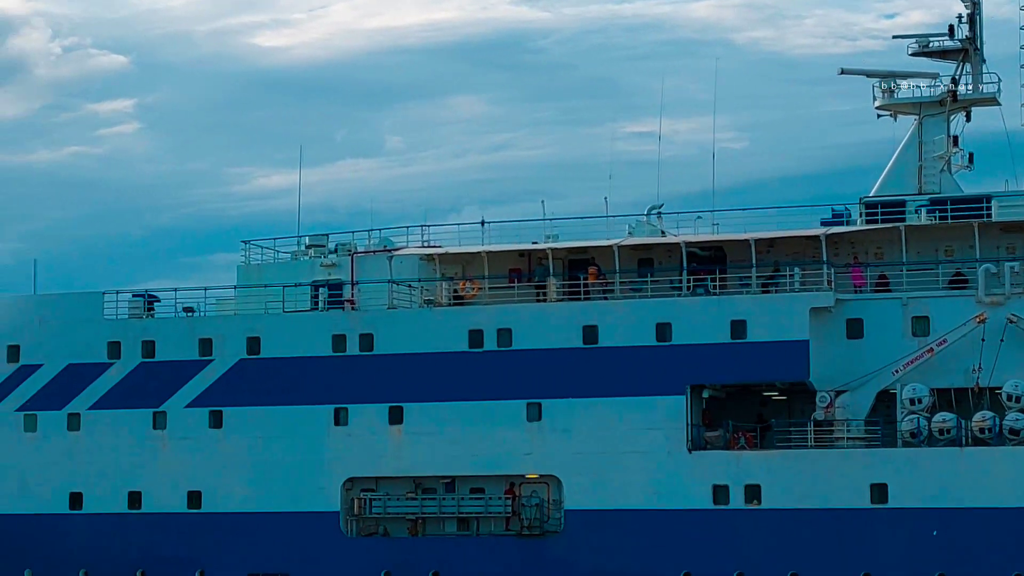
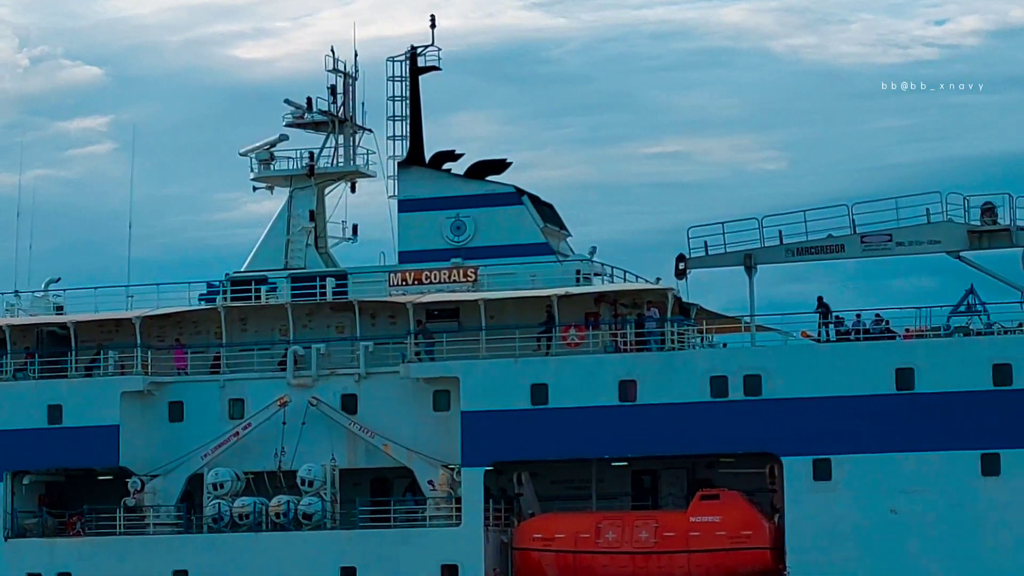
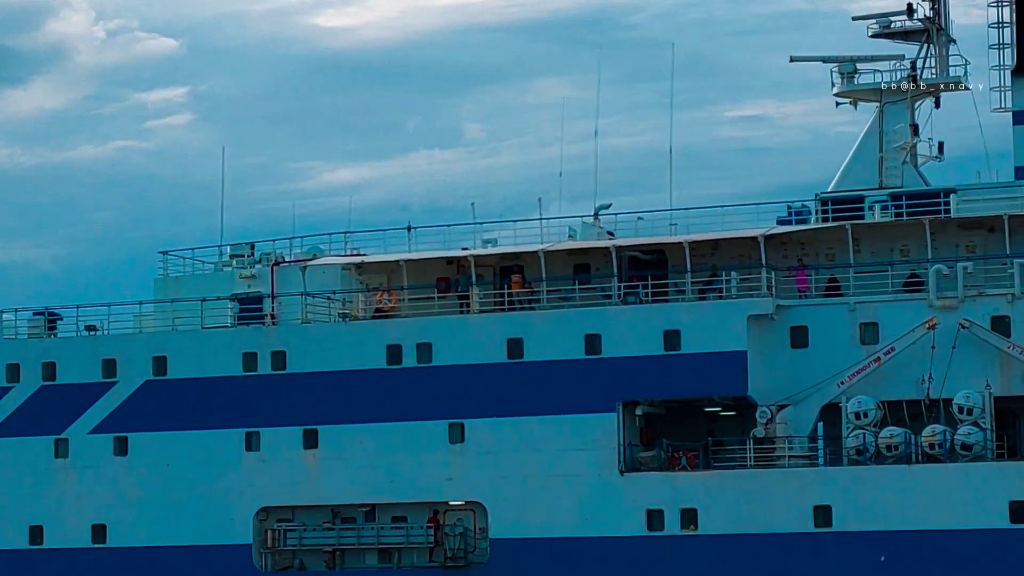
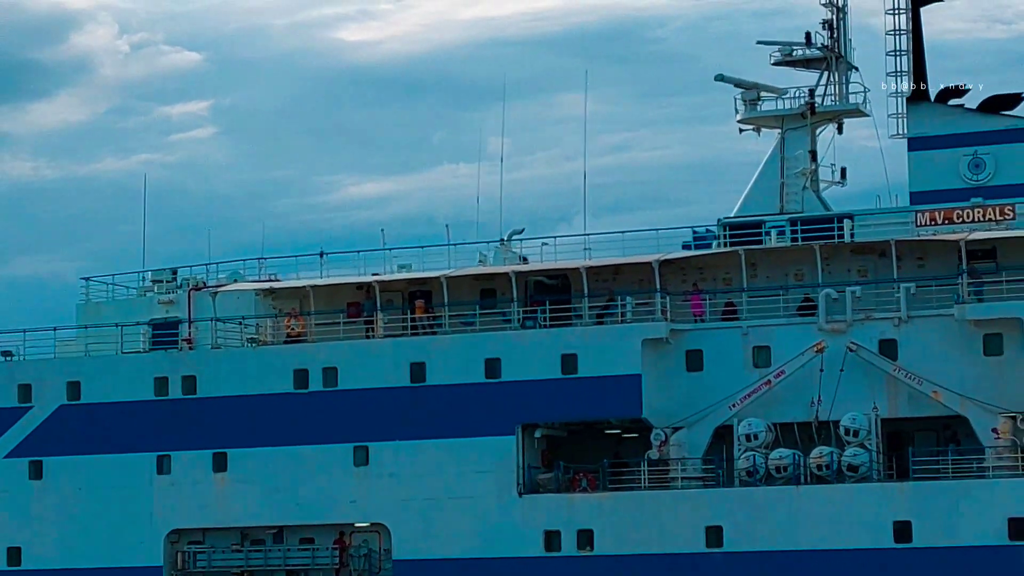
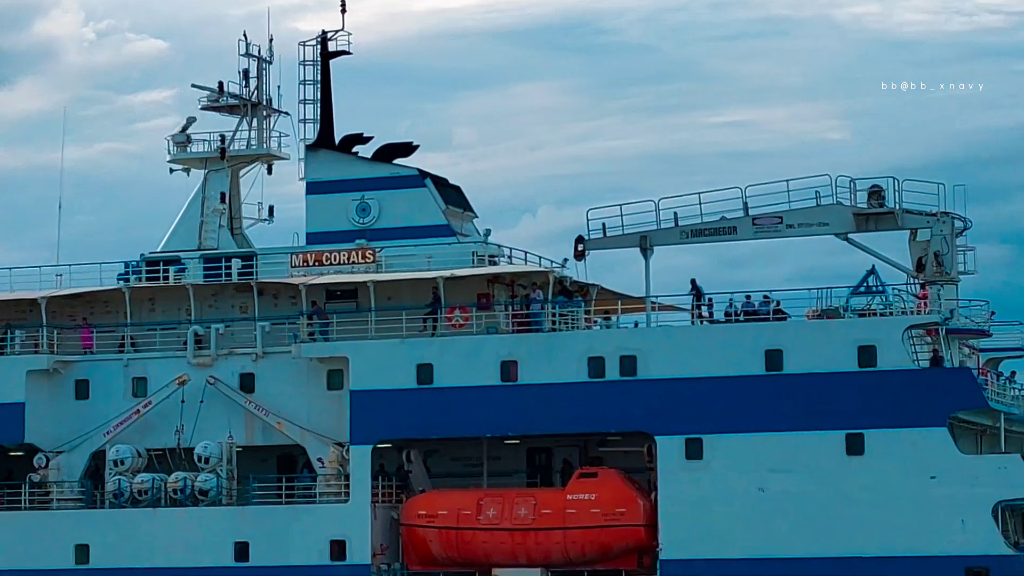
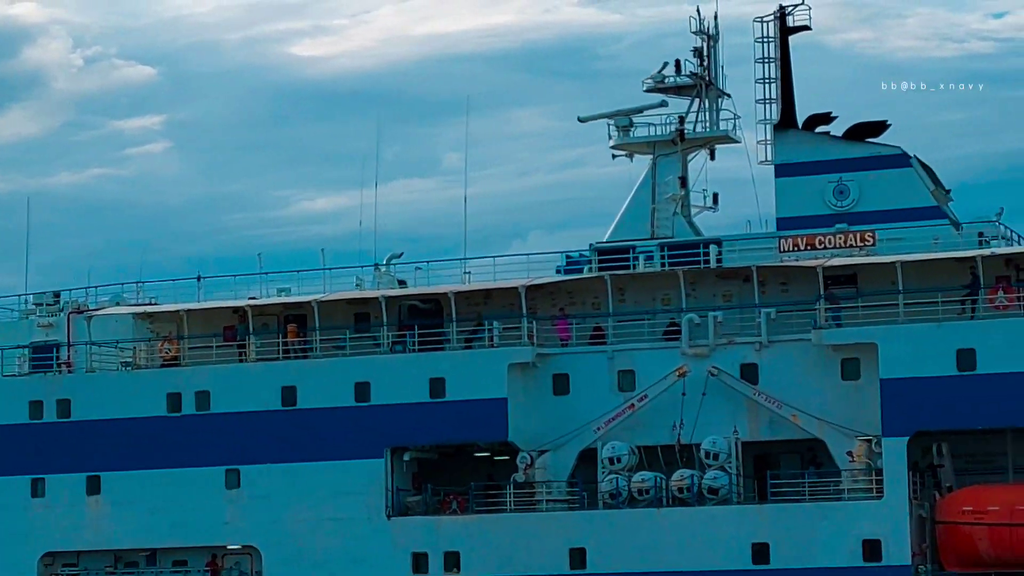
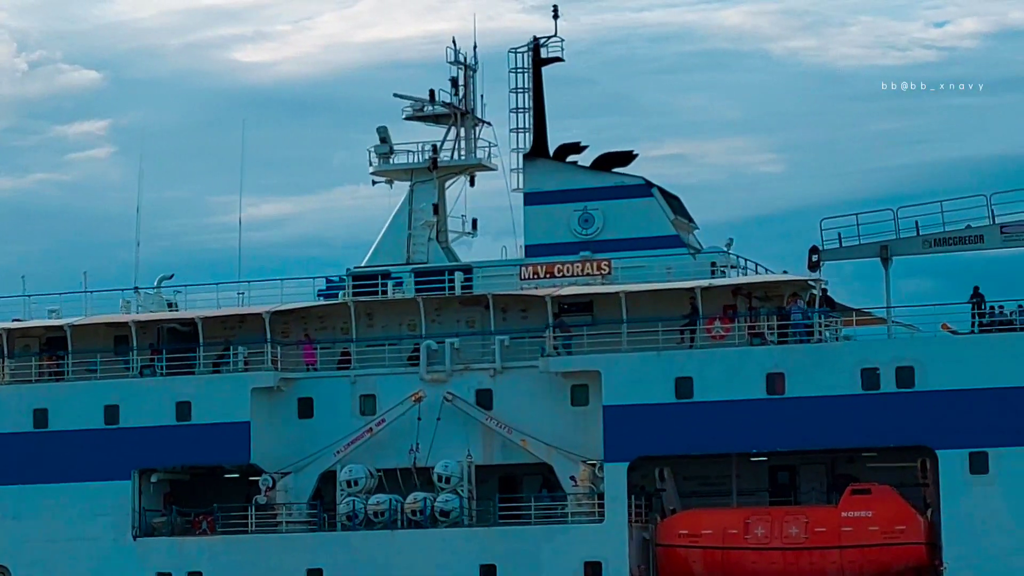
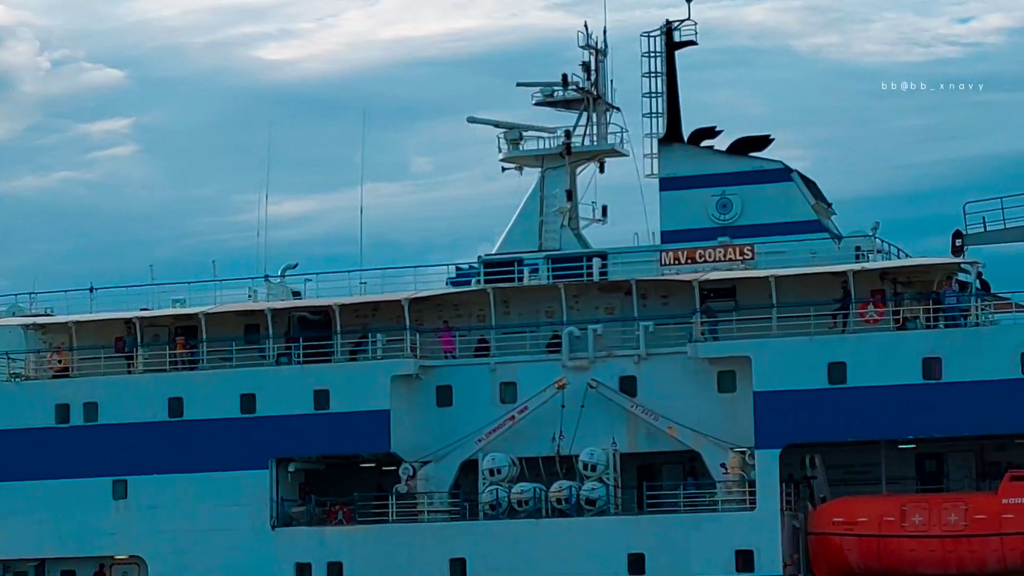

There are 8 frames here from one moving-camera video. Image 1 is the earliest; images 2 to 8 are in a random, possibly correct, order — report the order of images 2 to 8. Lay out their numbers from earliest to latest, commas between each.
3, 4, 6, 8, 7, 2, 5
